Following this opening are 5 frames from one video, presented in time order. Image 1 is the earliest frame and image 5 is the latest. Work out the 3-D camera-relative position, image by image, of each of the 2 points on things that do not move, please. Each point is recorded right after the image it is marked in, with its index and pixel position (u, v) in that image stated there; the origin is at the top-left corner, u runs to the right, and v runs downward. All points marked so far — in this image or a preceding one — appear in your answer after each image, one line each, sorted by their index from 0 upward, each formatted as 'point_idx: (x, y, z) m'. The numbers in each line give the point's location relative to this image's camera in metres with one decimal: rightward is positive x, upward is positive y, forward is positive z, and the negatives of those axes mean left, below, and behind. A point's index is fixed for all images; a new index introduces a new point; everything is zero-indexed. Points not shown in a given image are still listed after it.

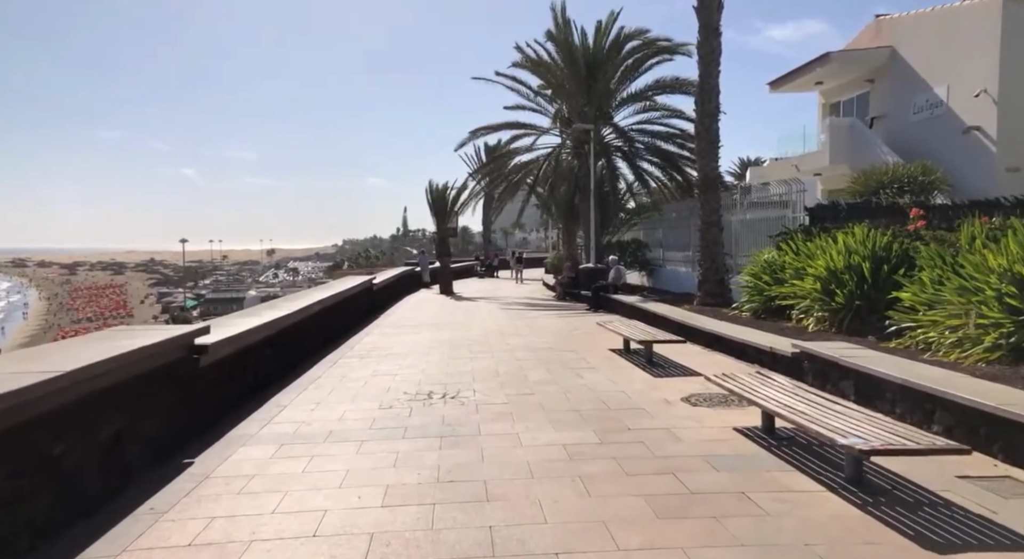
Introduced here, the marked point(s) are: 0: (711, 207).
0: (+4.5, +1.6, +14.2) m
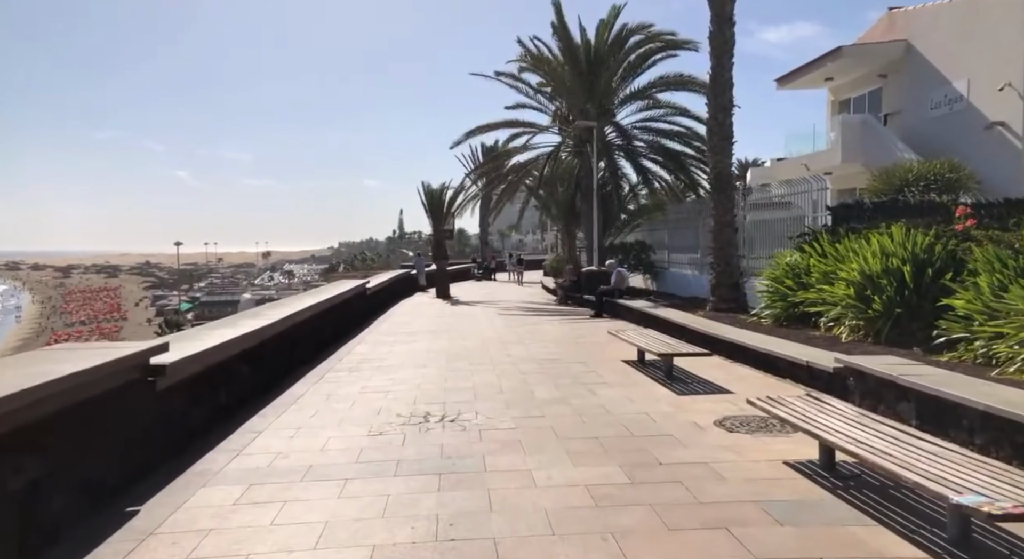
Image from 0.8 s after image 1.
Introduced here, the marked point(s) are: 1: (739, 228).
0: (+4.6, +1.6, +13.3) m
1: (+5.2, +1.2, +14.2) m
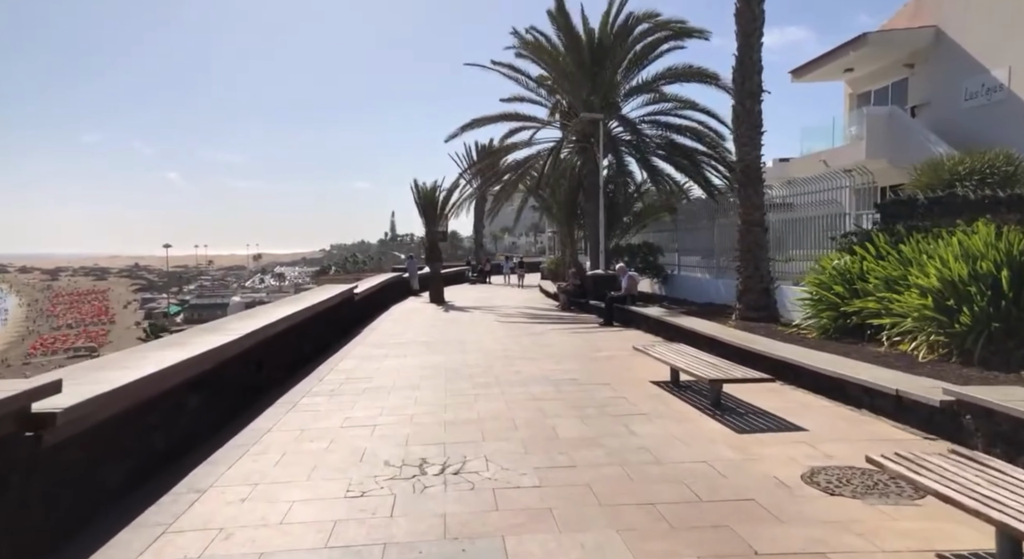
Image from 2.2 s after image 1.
0: (+4.6, +1.5, +12.0) m
1: (+5.2, +1.1, +12.8) m
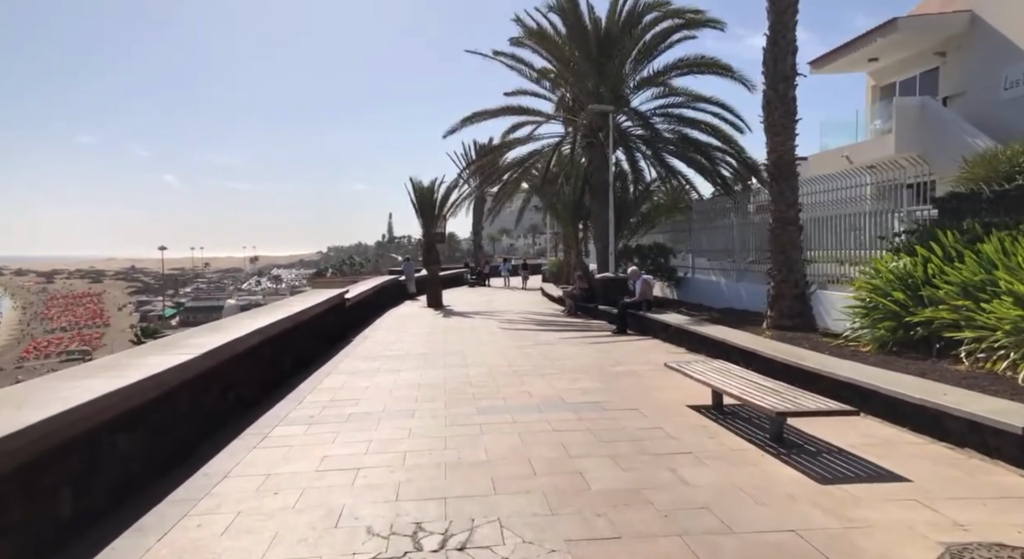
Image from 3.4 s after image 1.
0: (+4.7, +1.4, +10.8) m
1: (+5.3, +1.0, +11.6) m
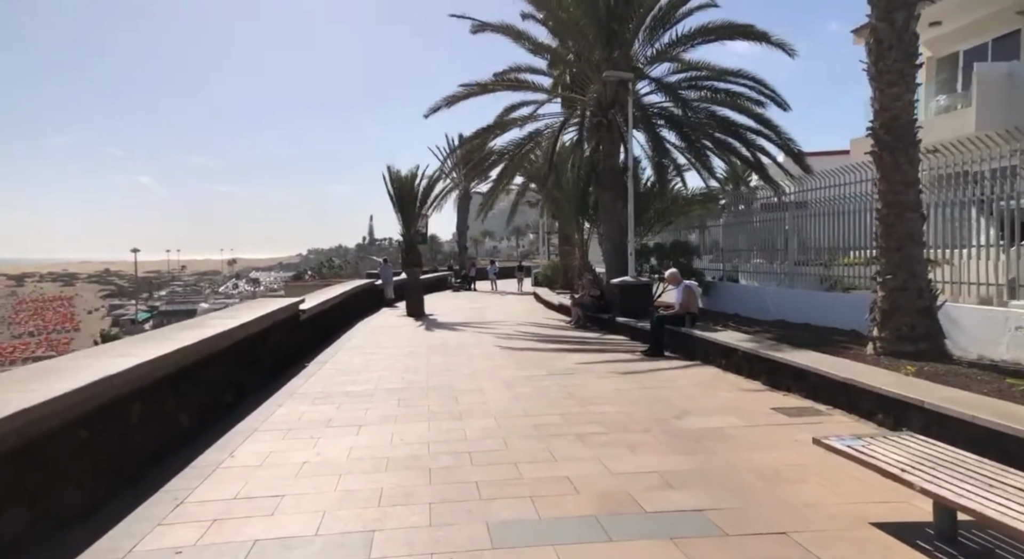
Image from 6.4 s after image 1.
0: (+4.9, +1.3, +7.7) m
1: (+5.5, +0.9, +8.6) m
